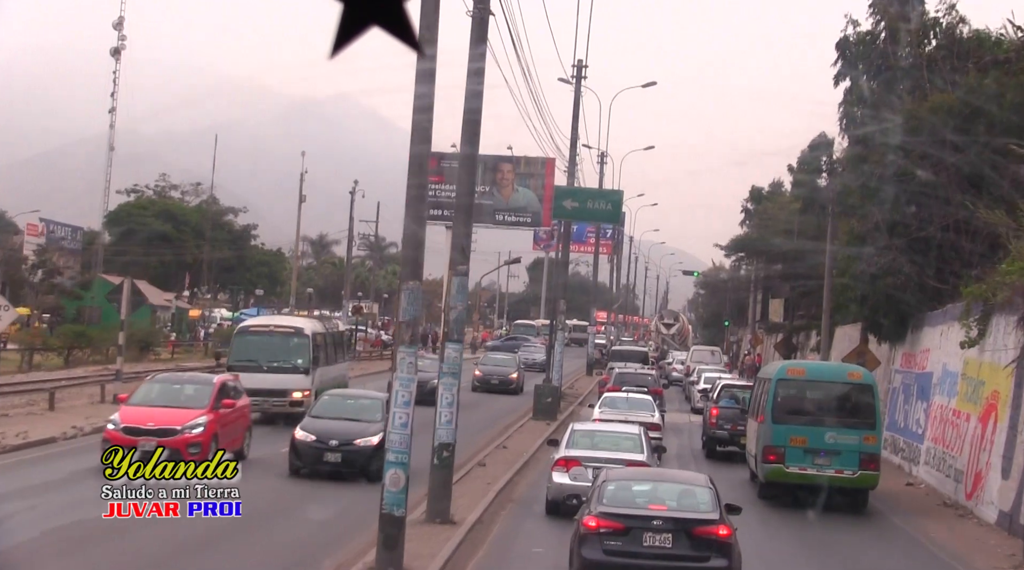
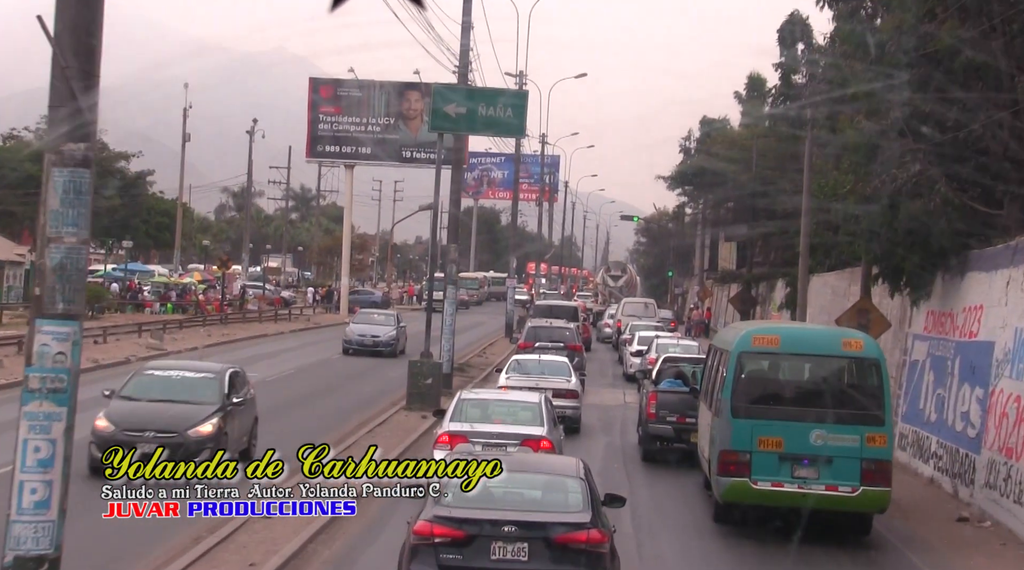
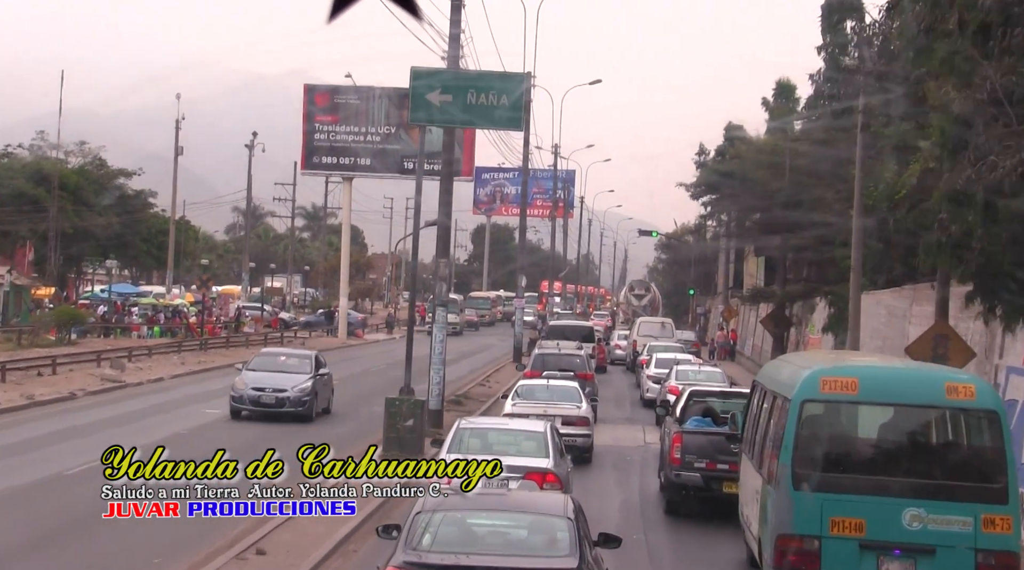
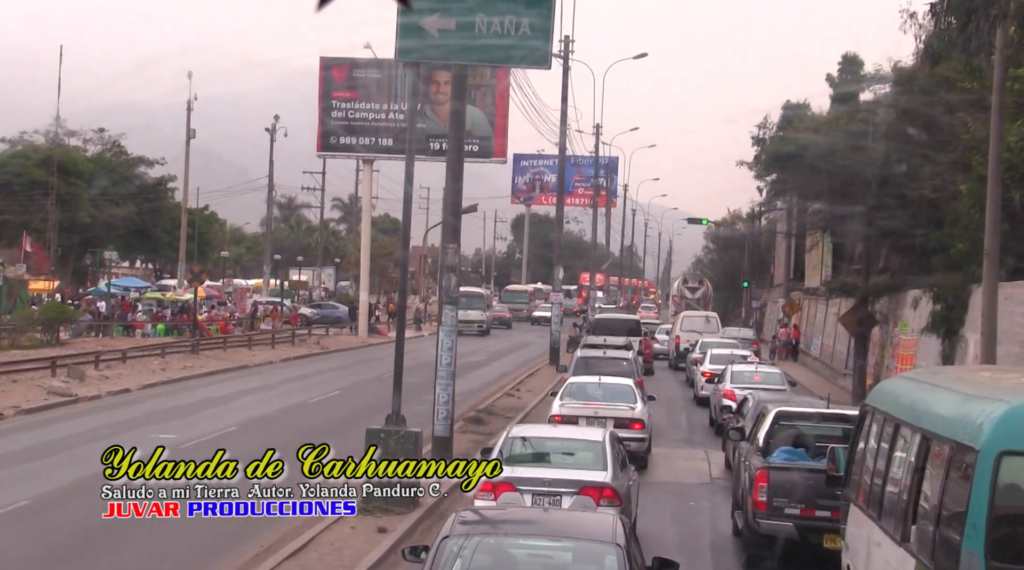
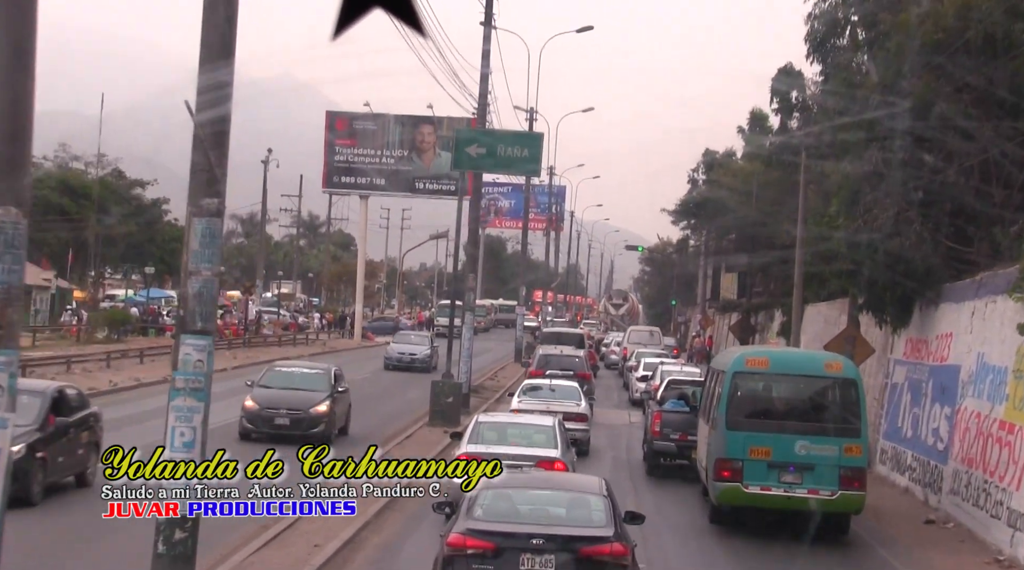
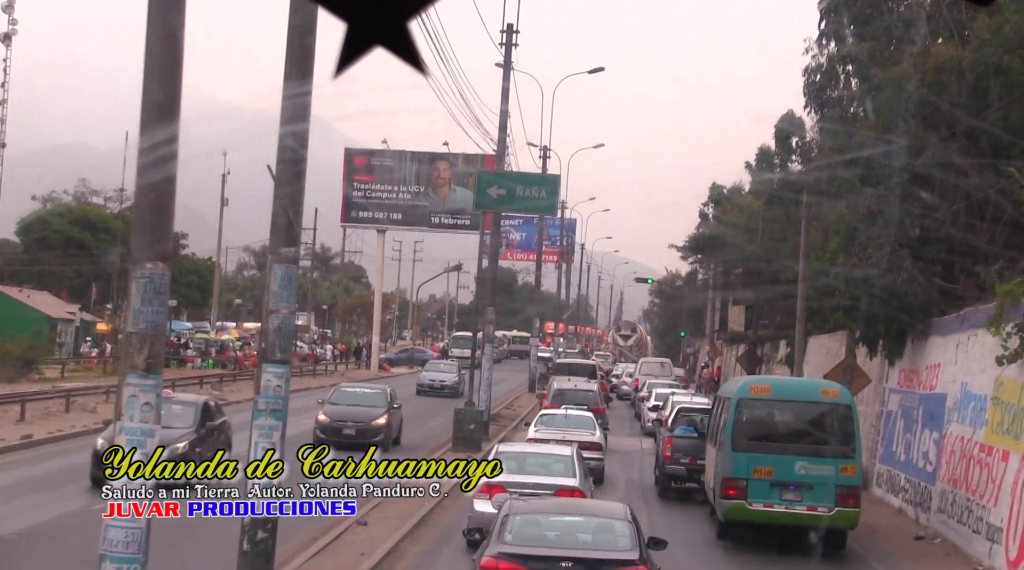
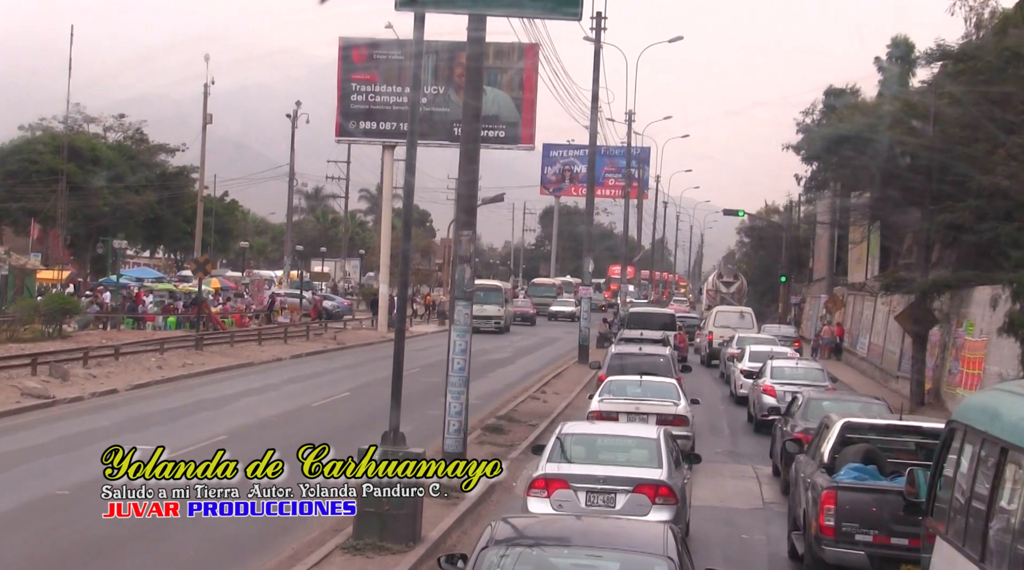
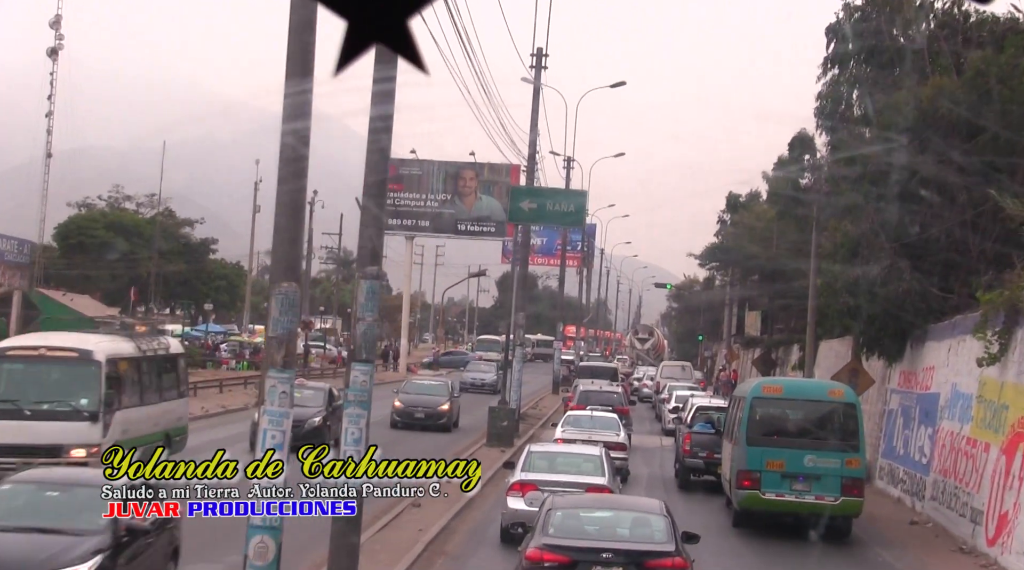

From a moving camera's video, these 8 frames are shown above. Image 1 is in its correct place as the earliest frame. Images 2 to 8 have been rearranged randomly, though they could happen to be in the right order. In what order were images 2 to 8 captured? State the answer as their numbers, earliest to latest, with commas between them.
8, 6, 5, 2, 3, 4, 7
